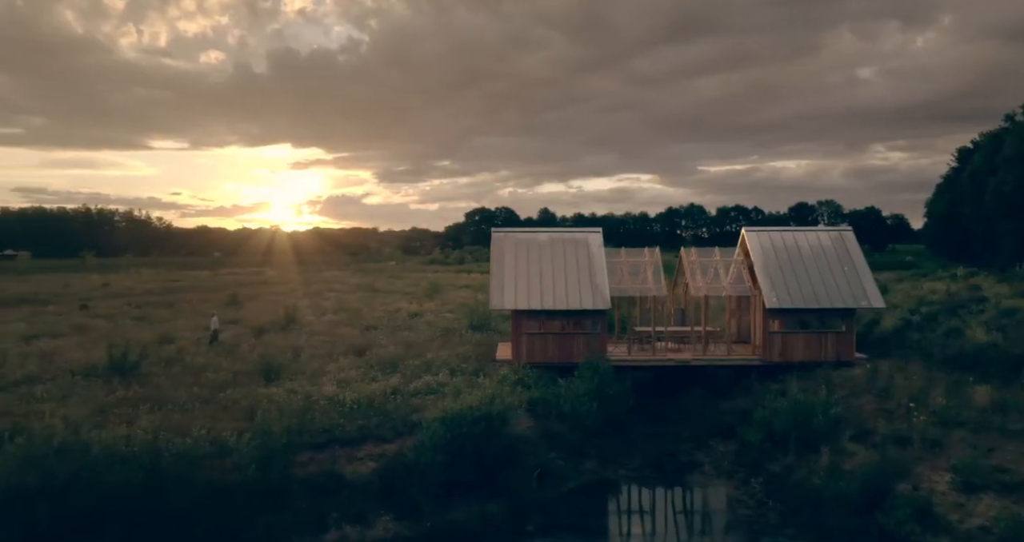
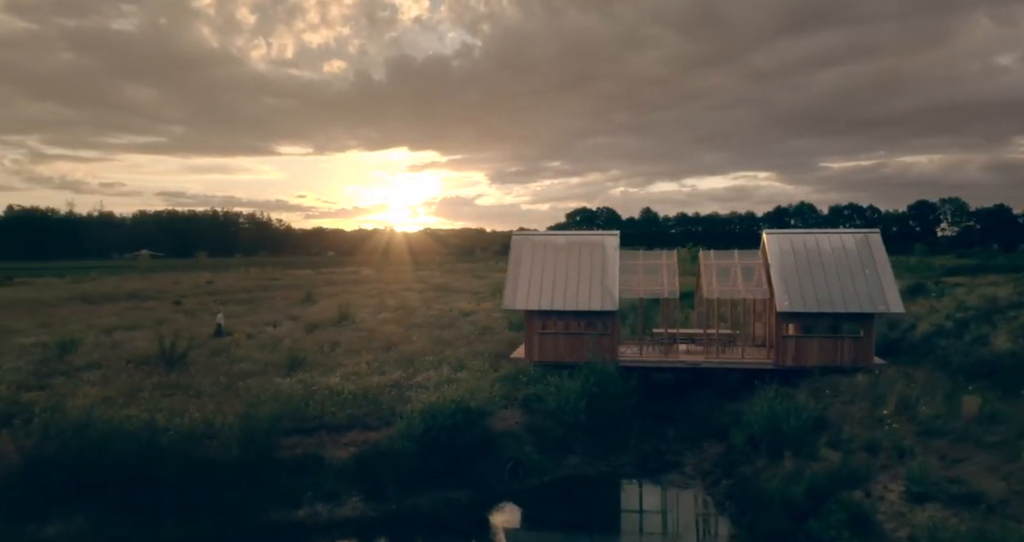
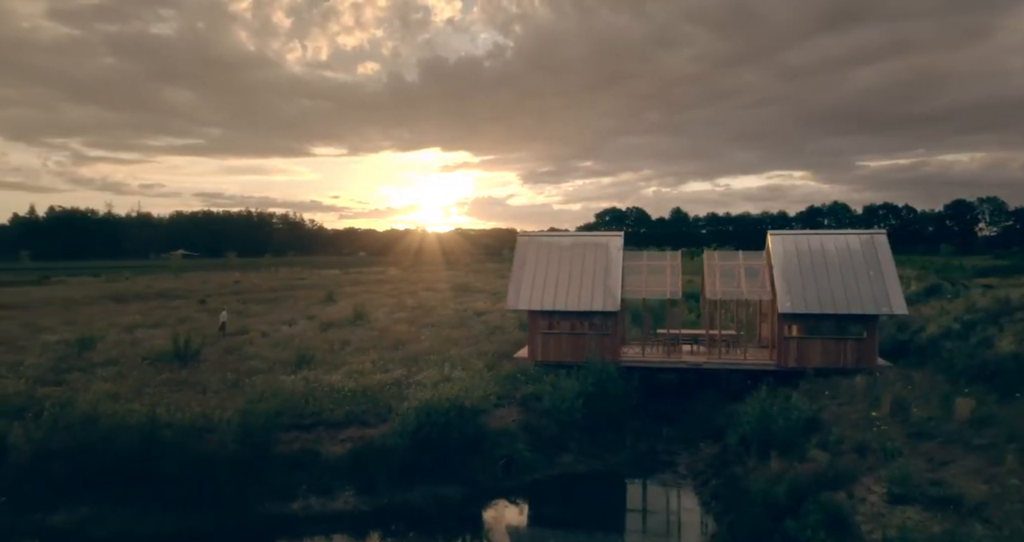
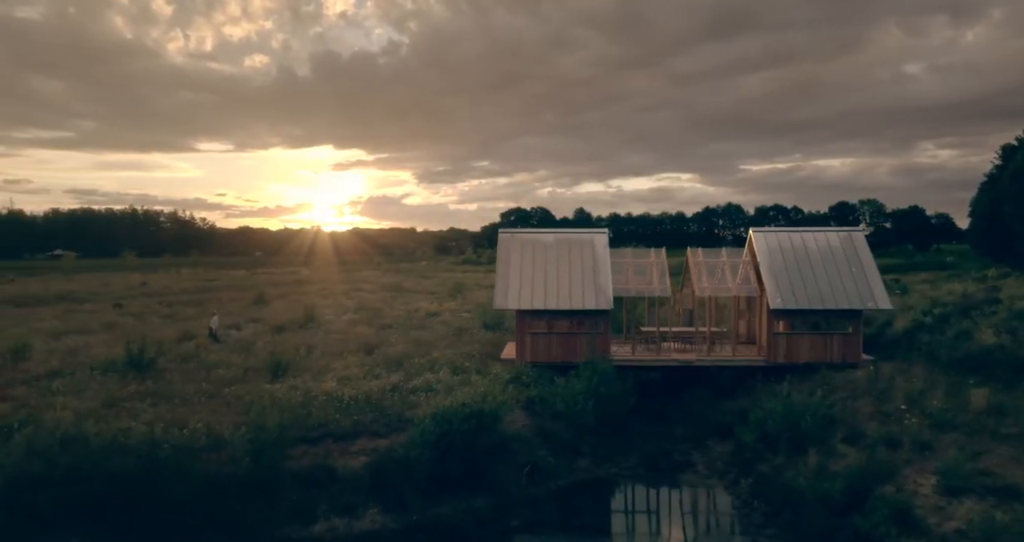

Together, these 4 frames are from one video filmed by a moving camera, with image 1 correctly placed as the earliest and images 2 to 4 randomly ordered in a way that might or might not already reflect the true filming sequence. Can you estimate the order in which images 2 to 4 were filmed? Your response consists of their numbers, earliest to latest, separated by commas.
4, 2, 3
